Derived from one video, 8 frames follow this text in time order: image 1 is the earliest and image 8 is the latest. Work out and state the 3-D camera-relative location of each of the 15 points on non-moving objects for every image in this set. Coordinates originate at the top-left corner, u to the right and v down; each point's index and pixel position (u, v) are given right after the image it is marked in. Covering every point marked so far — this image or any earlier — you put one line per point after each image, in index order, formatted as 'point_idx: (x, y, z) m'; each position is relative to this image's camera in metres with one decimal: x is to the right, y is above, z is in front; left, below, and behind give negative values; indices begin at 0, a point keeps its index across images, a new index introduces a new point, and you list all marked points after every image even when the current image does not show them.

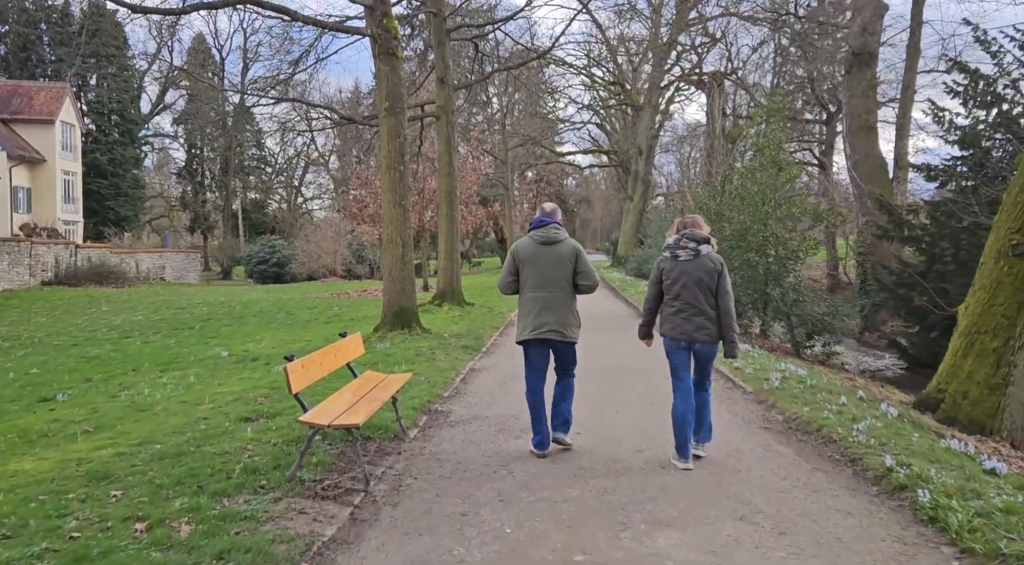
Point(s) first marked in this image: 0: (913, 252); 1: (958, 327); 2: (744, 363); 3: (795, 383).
0: (+10.5, +0.8, +18.9) m
1: (+5.1, -0.5, +8.2) m
2: (+3.1, -1.1, +9.7) m
3: (+3.1, -1.1, +8.0) m
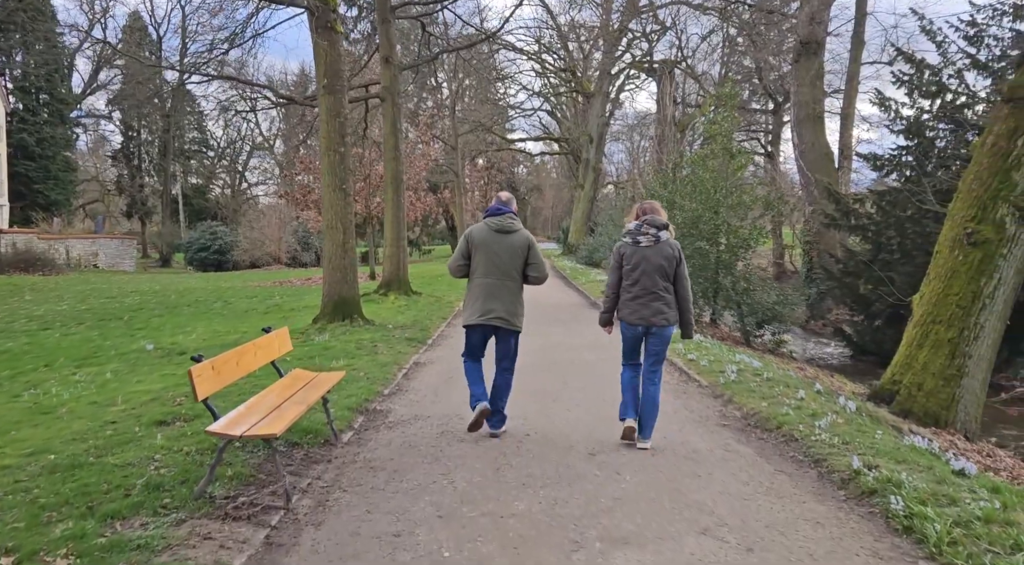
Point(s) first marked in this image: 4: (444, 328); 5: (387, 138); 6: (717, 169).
0: (+9.1, +1.1, +19.1) m
1: (+4.5, -0.4, +8.1) m
2: (+2.4, -0.9, +9.4) m
3: (+2.6, -1.0, +7.8) m
4: (-1.1, -0.8, +11.9) m
5: (-2.8, +3.2, +16.1) m
6: (+4.4, +2.4, +15.5) m
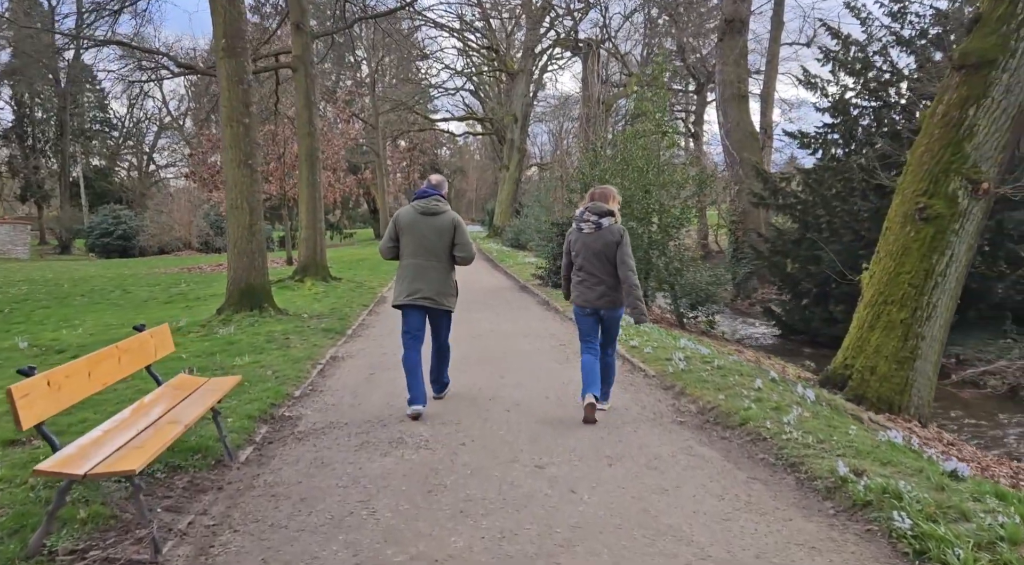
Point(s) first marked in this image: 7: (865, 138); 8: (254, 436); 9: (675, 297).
0: (+7.2, +1.6, +19.1) m
1: (+3.7, -0.2, +7.7) m
2: (+1.6, -0.7, +8.9) m
3: (+1.9, -0.8, +7.2) m
4: (-2.2, -0.5, +11.0) m
5: (-4.3, +3.5, +14.9) m
6: (+2.8, +2.8, +15.0) m
7: (+8.1, +3.3, +16.7) m
8: (-1.8, -1.1, +5.0) m
9: (+3.4, -0.3, +15.2) m
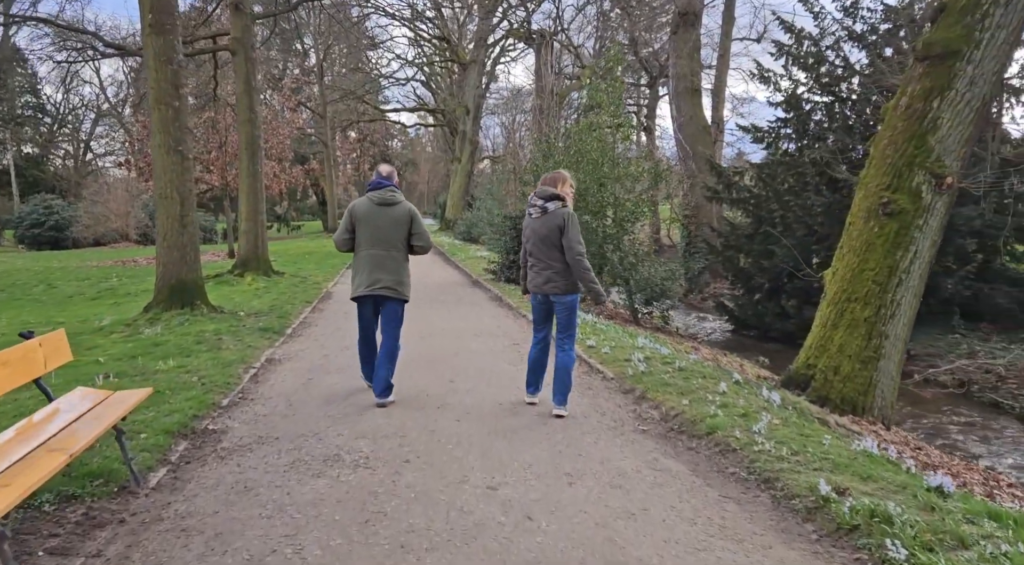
0: (+5.9, +1.8, +19.0) m
1: (+3.2, -0.1, +7.5) m
2: (+1.0, -0.7, +8.5) m
3: (+1.4, -0.8, +6.9) m
4: (-2.9, -0.5, +10.4) m
5: (-5.3, +3.6, +14.1) m
6: (+1.9, +2.9, +14.7) m
7: (+7.0, +3.4, +16.7) m
8: (-2.1, -1.0, +4.4) m
9: (+2.4, -0.2, +14.9) m
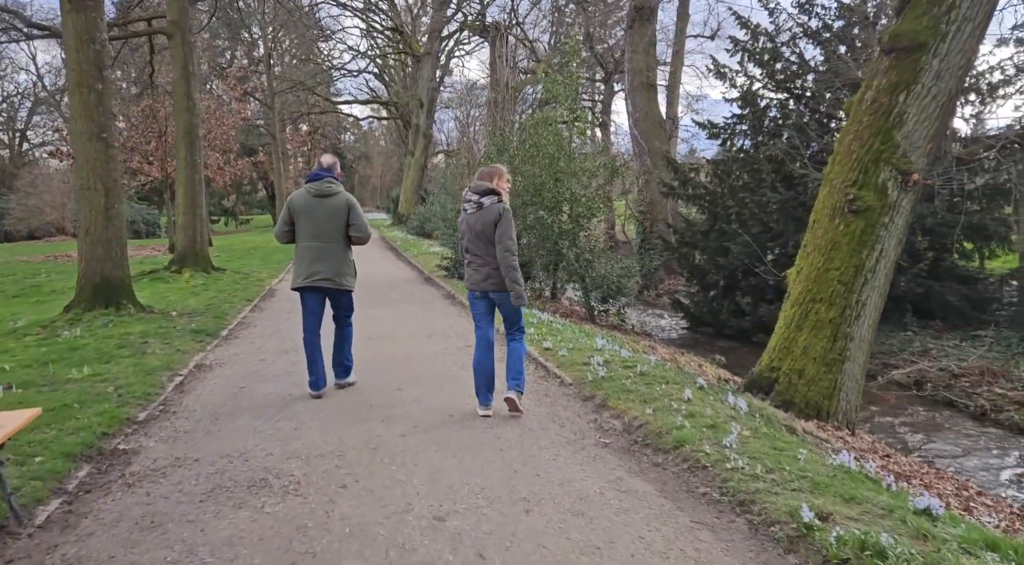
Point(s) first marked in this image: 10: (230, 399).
0: (+4.7, +1.9, +18.9) m
1: (+2.8, -0.1, +7.2) m
2: (+0.5, -0.7, +8.1) m
3: (+1.0, -0.8, +6.5) m
4: (-3.6, -0.4, +9.7) m
5: (-6.2, +3.7, +13.3) m
6: (+0.9, +3.0, +14.3) m
7: (+6.0, +3.5, +16.6) m
8: (-2.3, -1.1, +3.8) m
9: (+1.5, -0.2, +14.6) m
10: (-2.2, -0.9, +5.5) m
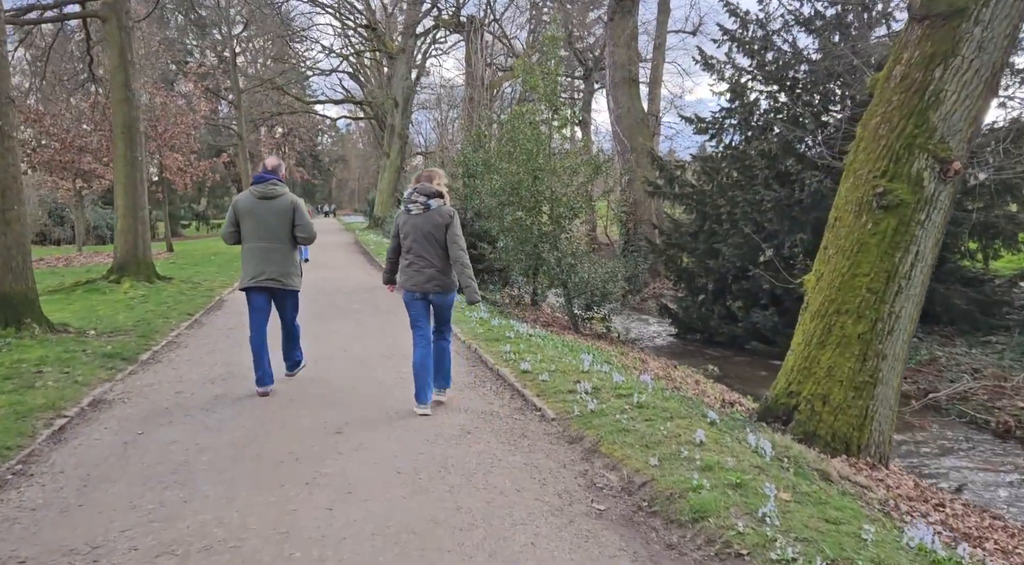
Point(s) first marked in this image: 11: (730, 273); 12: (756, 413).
0: (+4.2, +1.8, +17.9) m
1: (+2.5, -0.2, +6.2) m
2: (+0.2, -0.8, +7.0) m
3: (+0.8, -0.9, +5.4) m
4: (-3.9, -0.6, +8.5) m
5: (-6.6, +3.5, +12.0) m
6: (+0.5, +2.9, +13.2) m
7: (+5.4, +3.4, +15.7) m
8: (-2.5, -1.2, +2.6) m
9: (+1.0, -0.3, +13.5) m
10: (-2.4, -1.0, +4.3) m
11: (+4.7, +0.2, +15.7) m
12: (+2.1, -1.1, +6.2) m
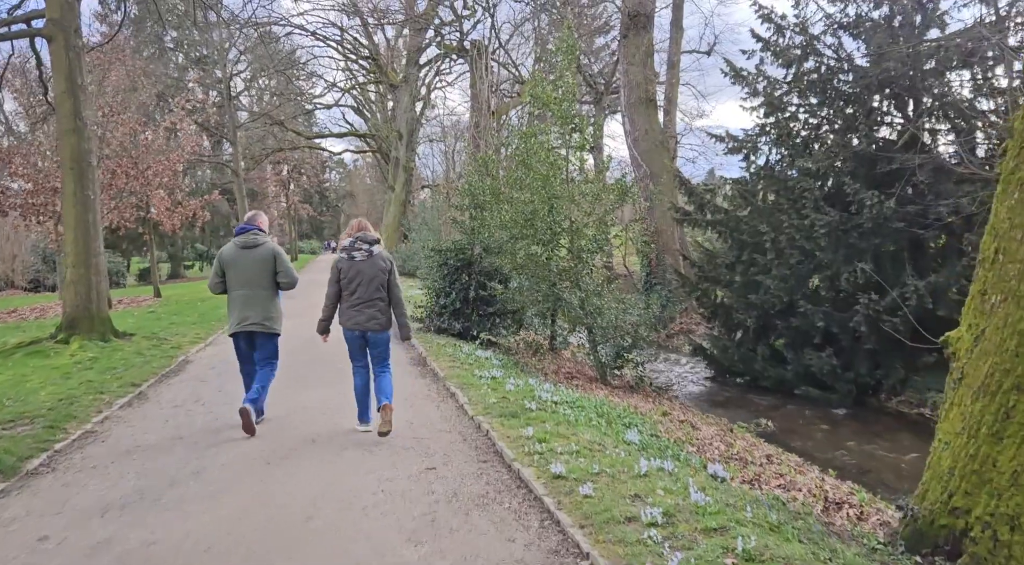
0: (+4.5, +0.9, +16.1) m
1: (+2.7, -0.6, +4.3) m
2: (+0.4, -1.2, +5.1) m
3: (+0.9, -1.2, +3.5) m
4: (-3.7, -1.2, +6.7) m
5: (-6.4, +2.6, +10.4) m
6: (+0.7, +2.2, +11.5) m
7: (+5.6, +2.7, +13.9) m
8: (-2.4, -1.5, +0.8) m
9: (+1.3, -1.0, +11.6) m
10: (-2.2, -1.4, +2.5) m
11: (+5.0, -0.5, +13.8) m
12: (+2.2, -1.5, +4.3) m
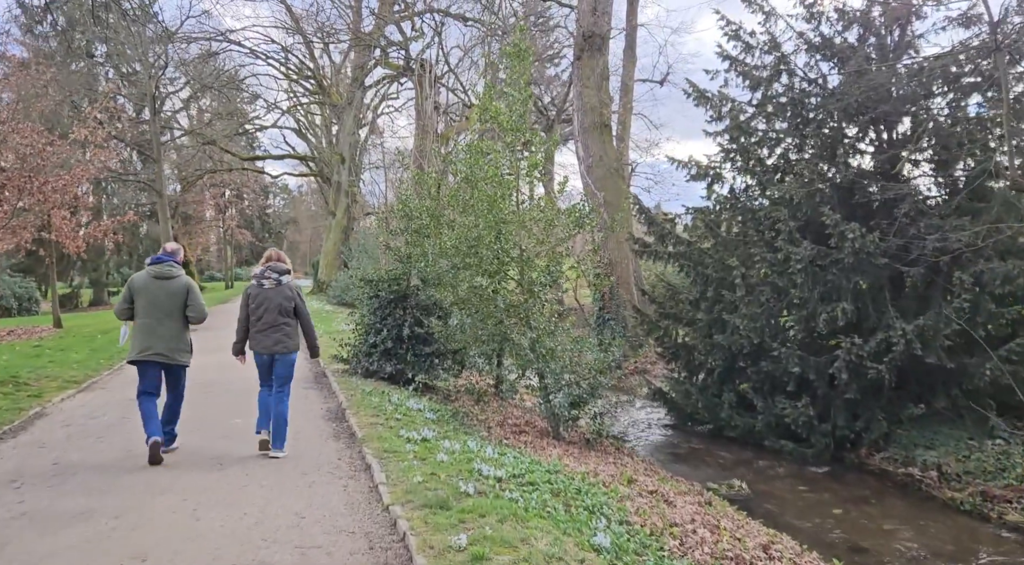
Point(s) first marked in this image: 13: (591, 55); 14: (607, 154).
0: (+3.3, +0.2, +14.8) m
1: (+2.3, -0.8, +2.9) m
2: (0.0, -1.5, +3.5) m
3: (+0.6, -1.4, +1.9) m
4: (-4.2, -1.4, +4.8) m
5: (-7.1, +2.3, +8.4) m
6: (-0.1, +1.6, +10.0) m
7: (+4.7, +2.0, +12.8) m
8: (-2.4, -1.5, -1.0) m
9: (+0.5, -1.5, +10.1) m
10: (-2.4, -1.5, +0.7) m
11: (+4.0, -1.2, +12.5) m
12: (+1.9, -1.7, +2.8) m
13: (+2.0, +5.4, +16.8) m
14: (+2.4, +3.2, +17.7) m
